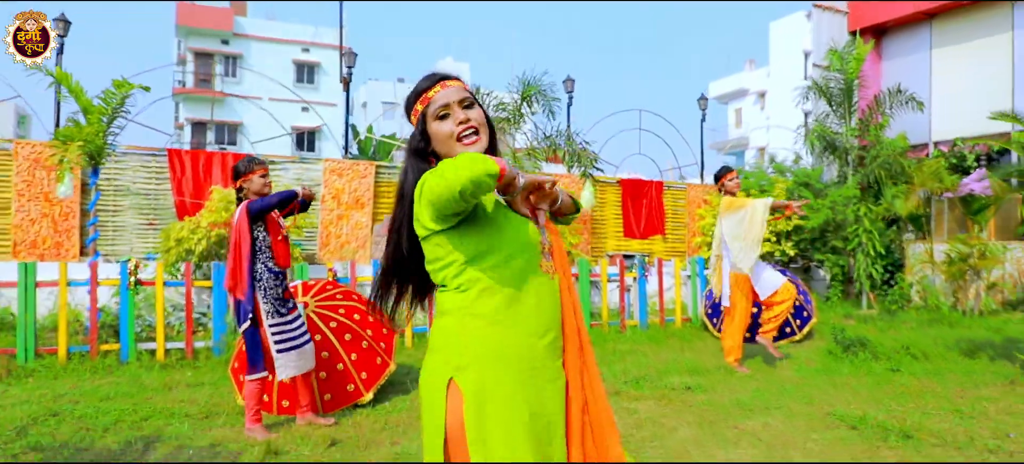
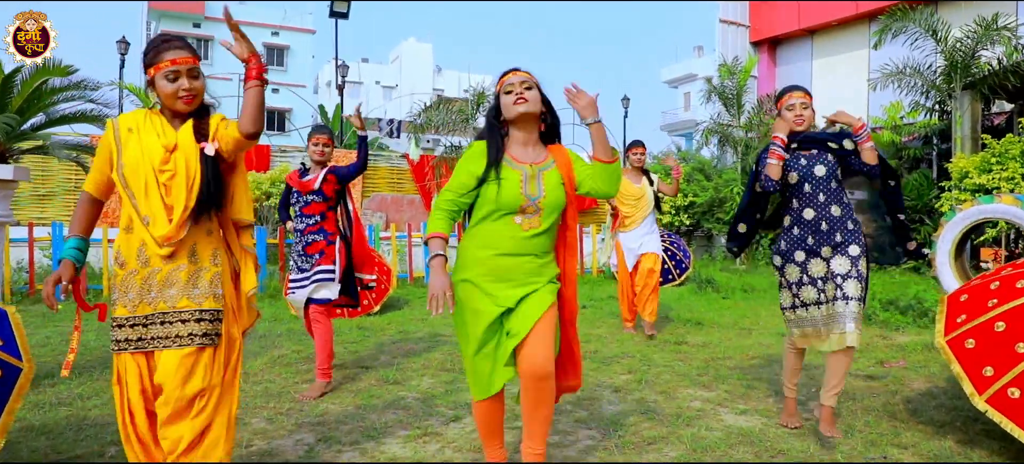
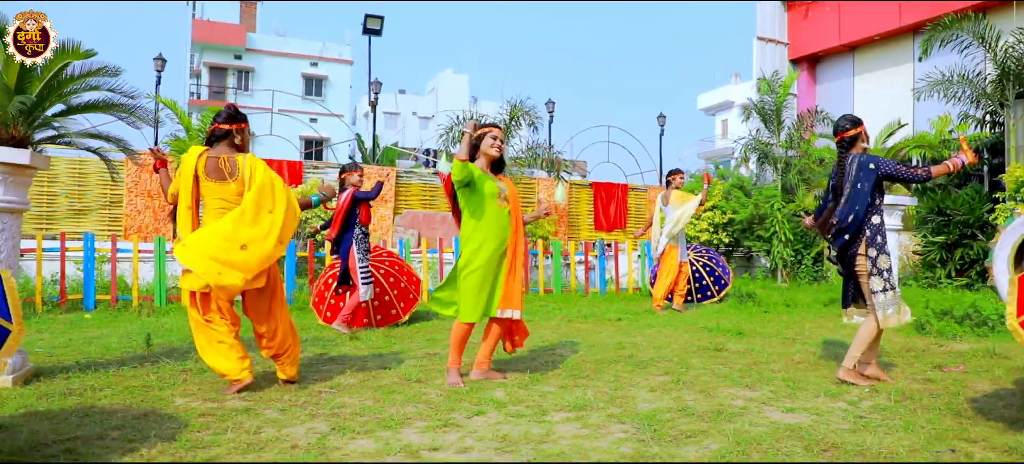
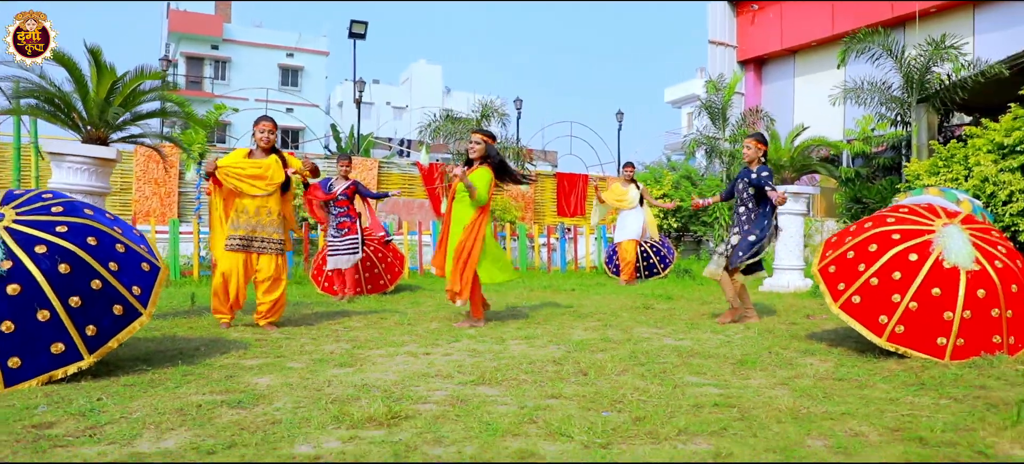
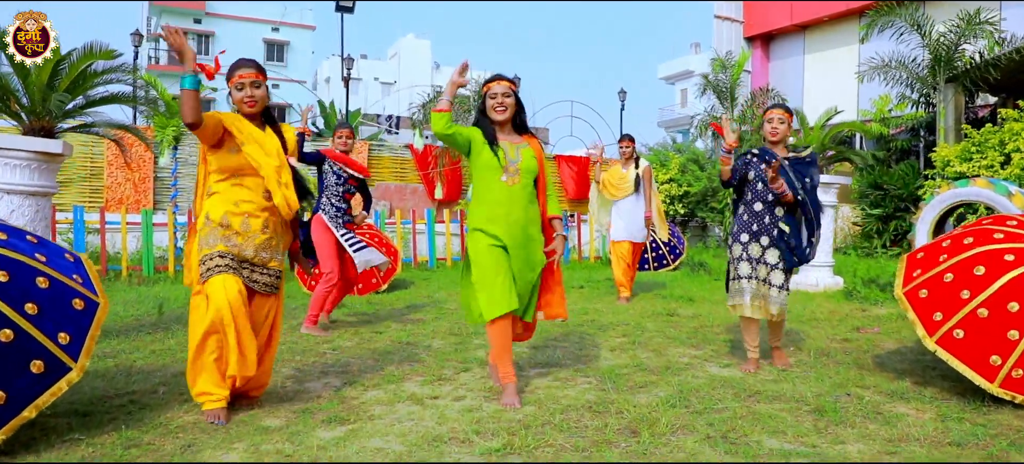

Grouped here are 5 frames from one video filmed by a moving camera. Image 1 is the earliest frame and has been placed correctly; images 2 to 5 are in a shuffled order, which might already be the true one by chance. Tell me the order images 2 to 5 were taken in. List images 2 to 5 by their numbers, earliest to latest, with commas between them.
3, 4, 5, 2
